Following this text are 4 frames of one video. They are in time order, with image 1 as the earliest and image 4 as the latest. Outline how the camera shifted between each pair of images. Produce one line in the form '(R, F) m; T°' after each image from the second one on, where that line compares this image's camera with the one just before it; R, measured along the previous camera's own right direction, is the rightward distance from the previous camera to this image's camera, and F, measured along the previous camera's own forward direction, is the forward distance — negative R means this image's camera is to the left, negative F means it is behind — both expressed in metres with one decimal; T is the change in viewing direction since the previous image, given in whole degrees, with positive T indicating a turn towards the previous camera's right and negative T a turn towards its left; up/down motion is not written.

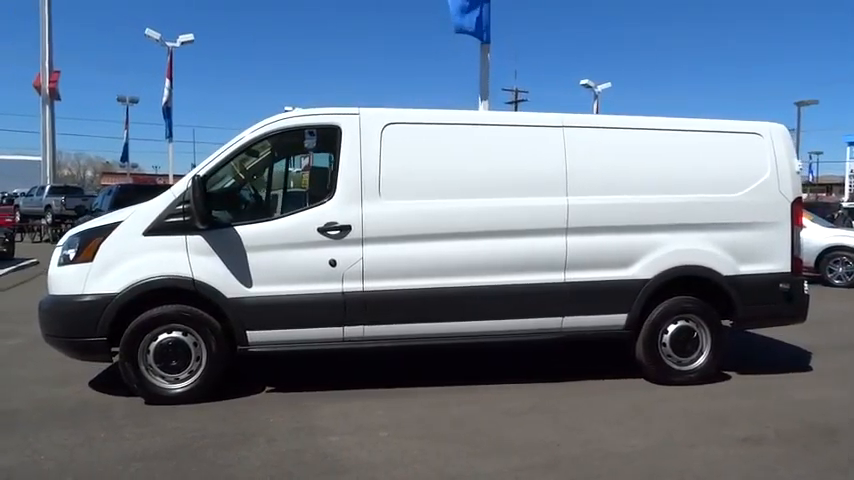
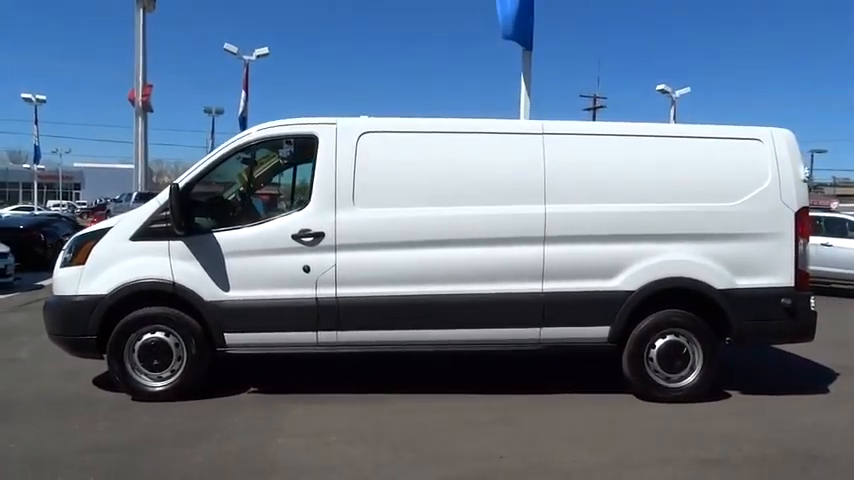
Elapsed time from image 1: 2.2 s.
(+1.1, 0.0) m; -8°
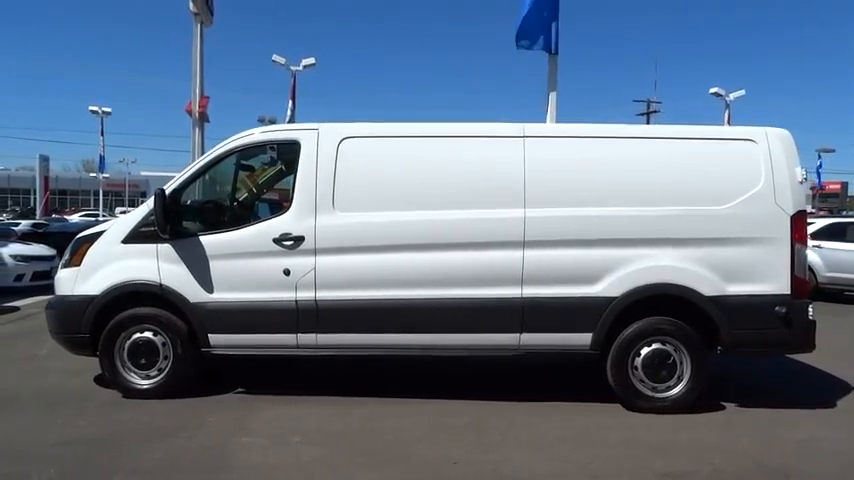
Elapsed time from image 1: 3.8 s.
(+0.8, +0.1) m; -6°
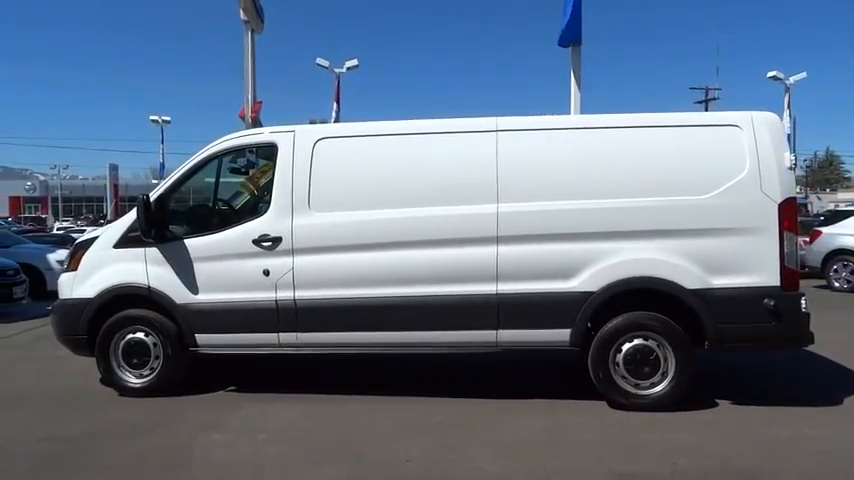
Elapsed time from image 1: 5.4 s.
(+0.9, +0.1) m; -6°
